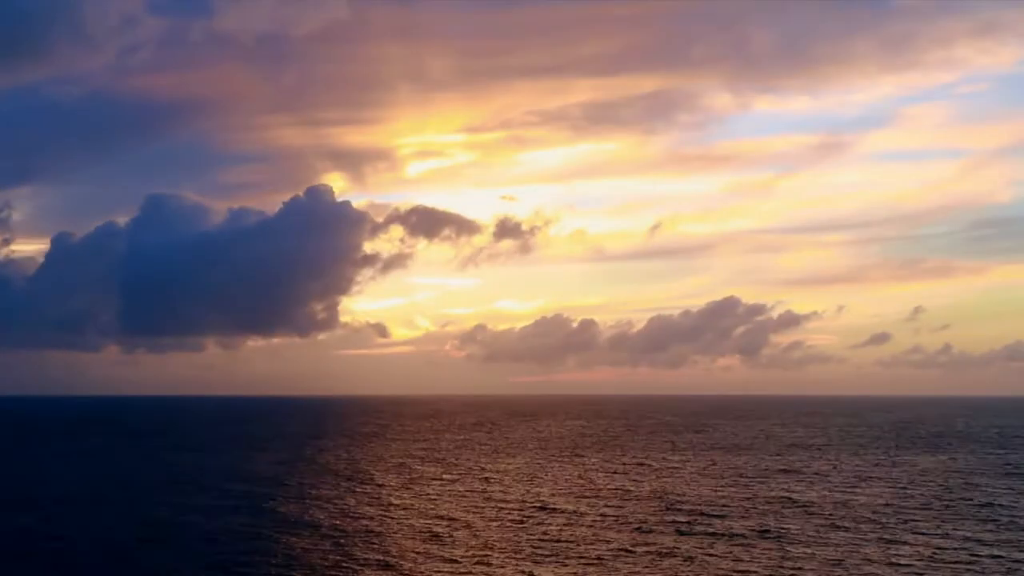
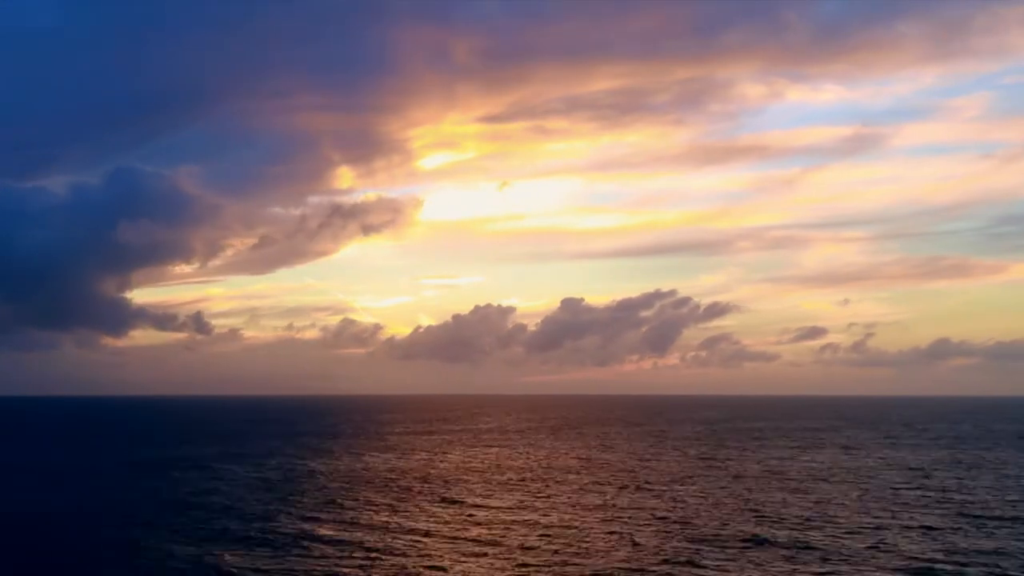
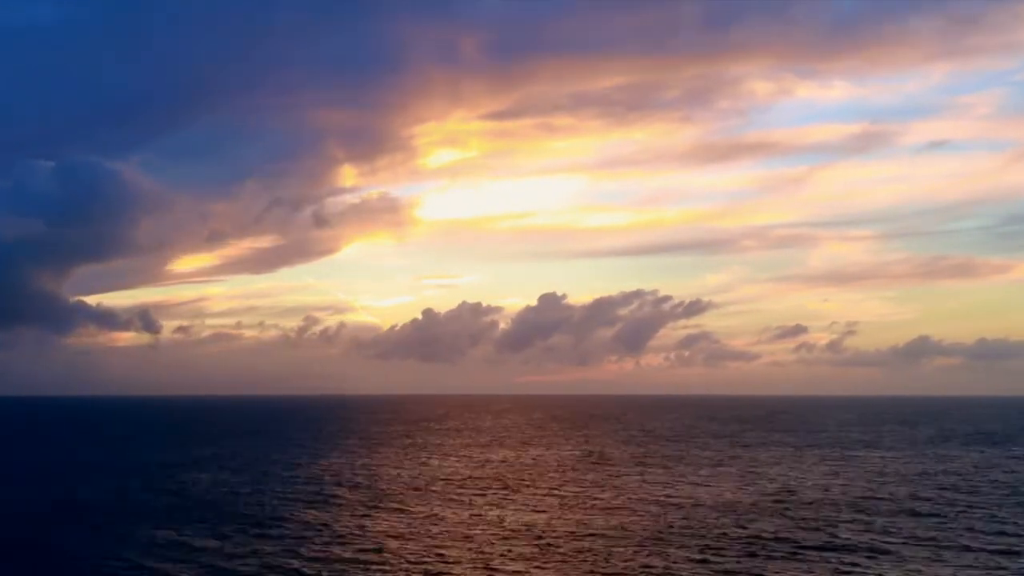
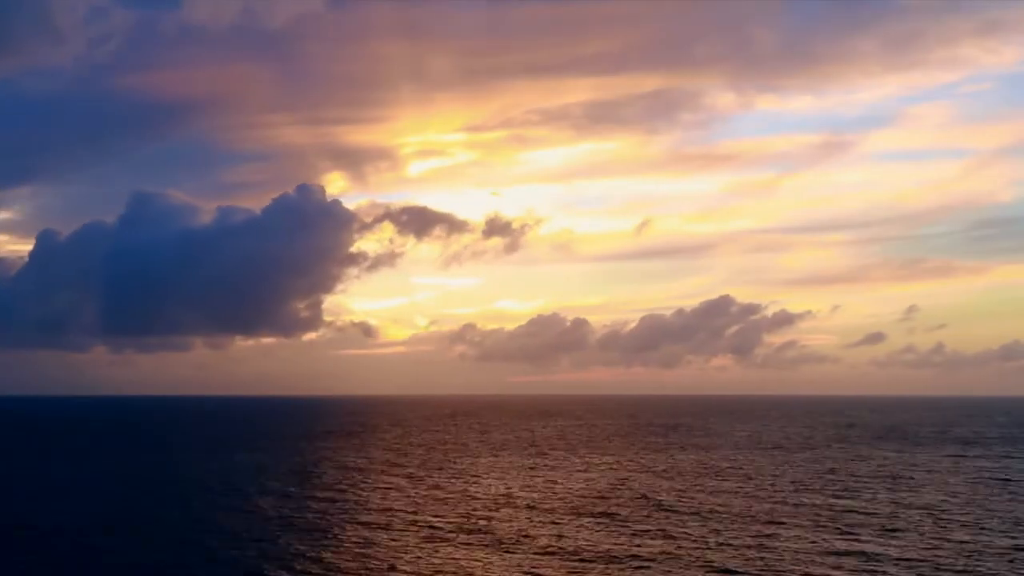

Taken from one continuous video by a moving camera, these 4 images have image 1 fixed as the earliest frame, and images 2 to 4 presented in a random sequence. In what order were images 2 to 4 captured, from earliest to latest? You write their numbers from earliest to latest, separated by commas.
4, 2, 3
